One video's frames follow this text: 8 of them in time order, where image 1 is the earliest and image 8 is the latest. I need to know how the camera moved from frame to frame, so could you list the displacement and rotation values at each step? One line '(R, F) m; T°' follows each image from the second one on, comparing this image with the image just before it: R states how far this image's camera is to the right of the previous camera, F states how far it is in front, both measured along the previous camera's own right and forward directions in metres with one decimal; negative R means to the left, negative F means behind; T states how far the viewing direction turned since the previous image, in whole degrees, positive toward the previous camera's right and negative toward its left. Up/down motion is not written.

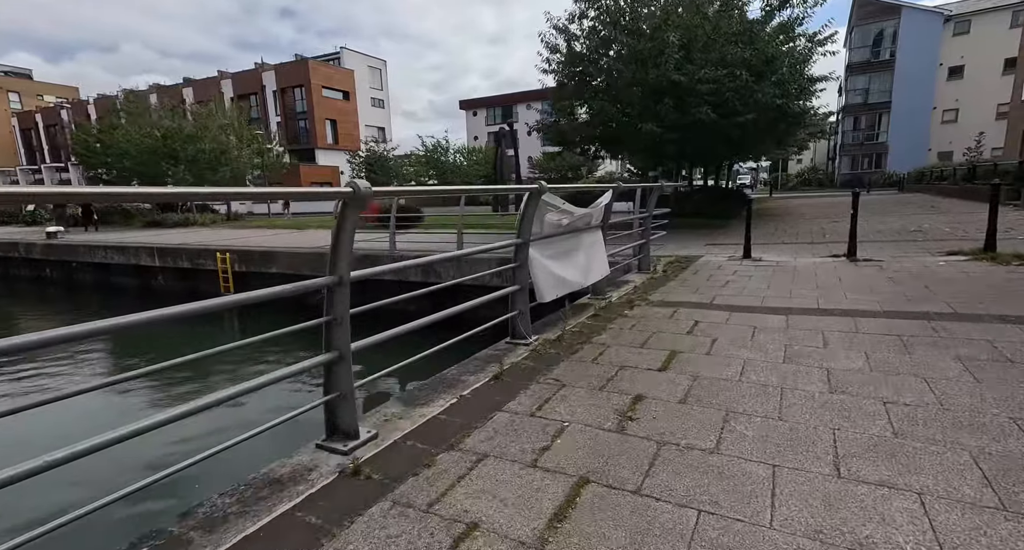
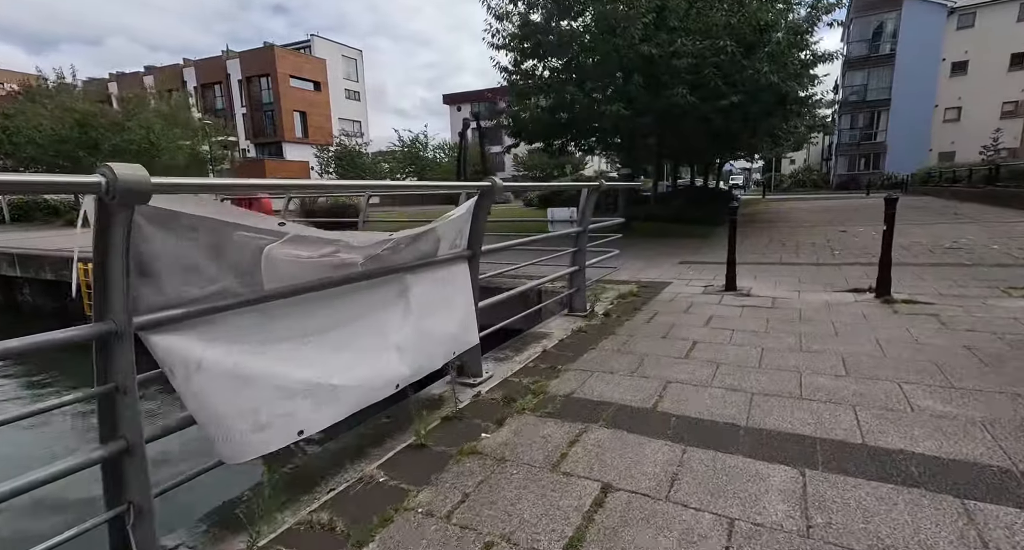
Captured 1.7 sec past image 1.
(+1.0, +2.4) m; +1°
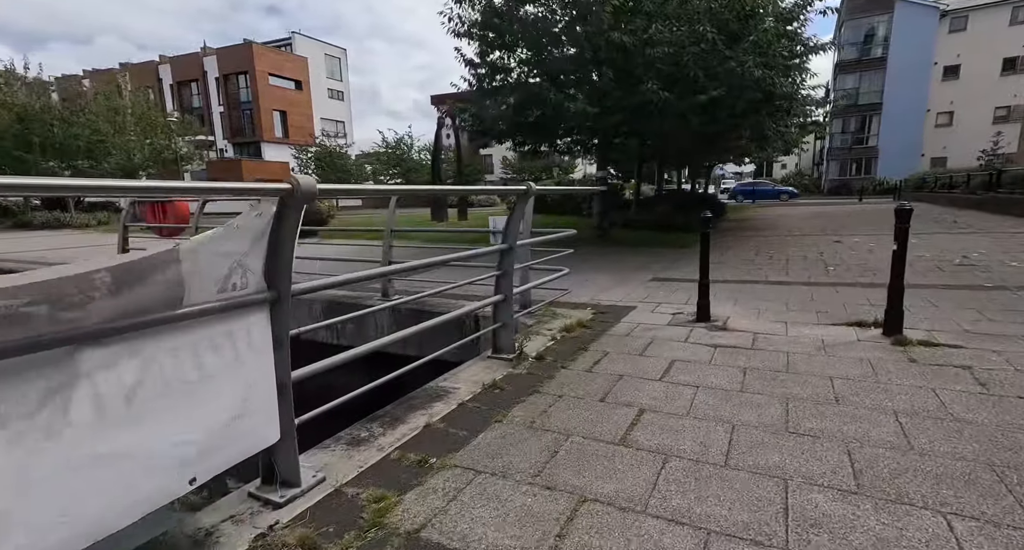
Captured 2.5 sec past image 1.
(+0.6, +1.1) m; +1°
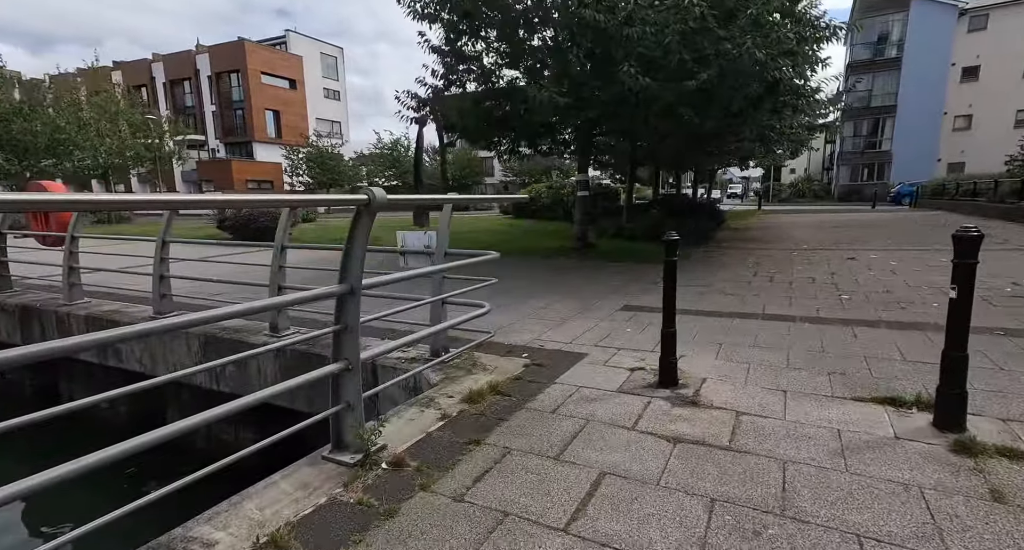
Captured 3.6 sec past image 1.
(+0.7, +1.4) m; -1°
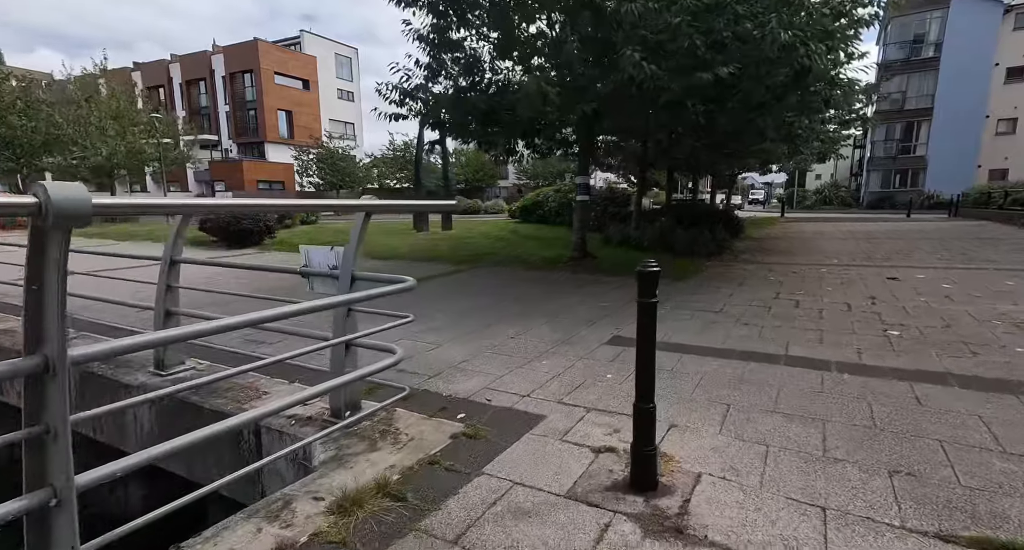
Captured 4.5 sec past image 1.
(+0.5, +1.1) m; -2°
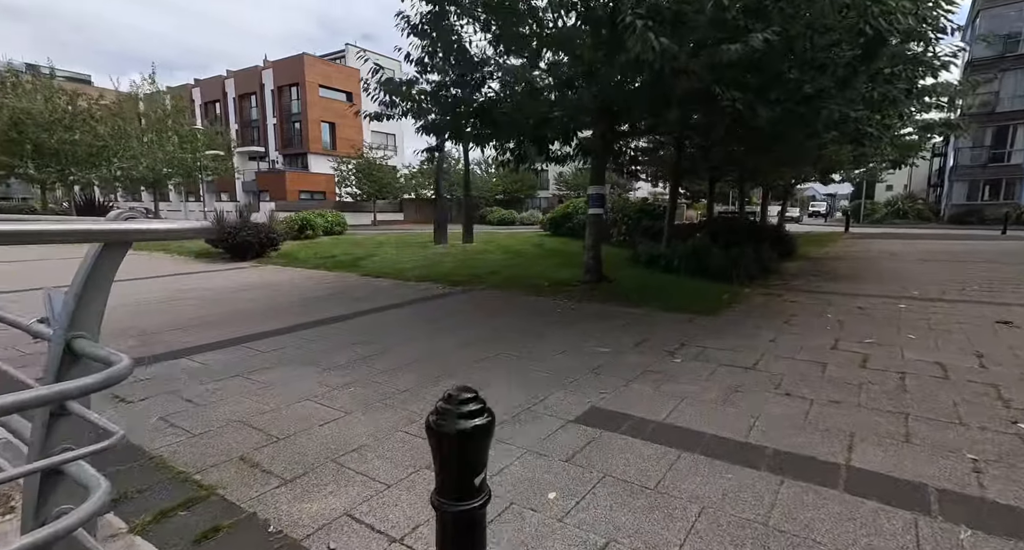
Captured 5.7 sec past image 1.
(+0.7, +1.4) m; -5°
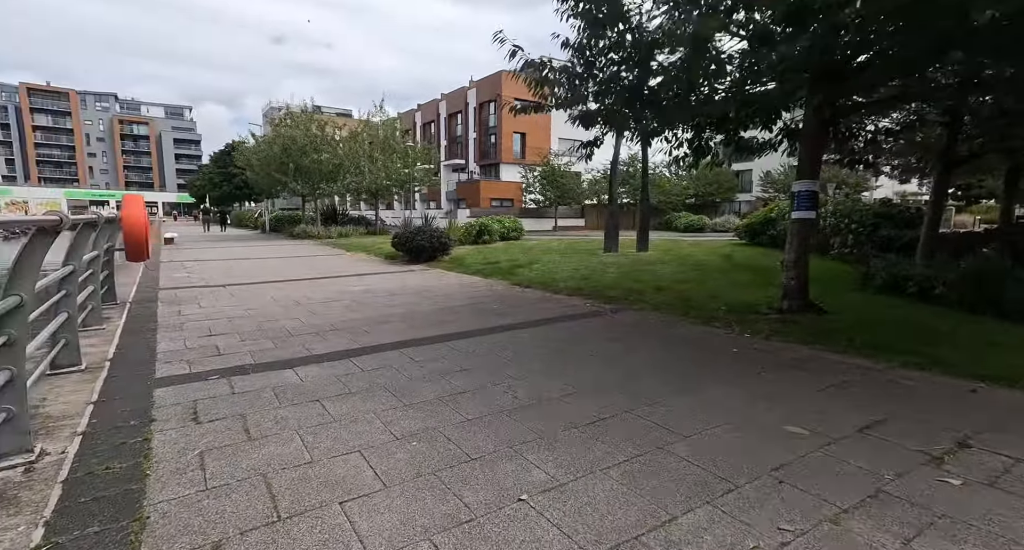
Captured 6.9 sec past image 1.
(+0.3, +1.3) m; -19°
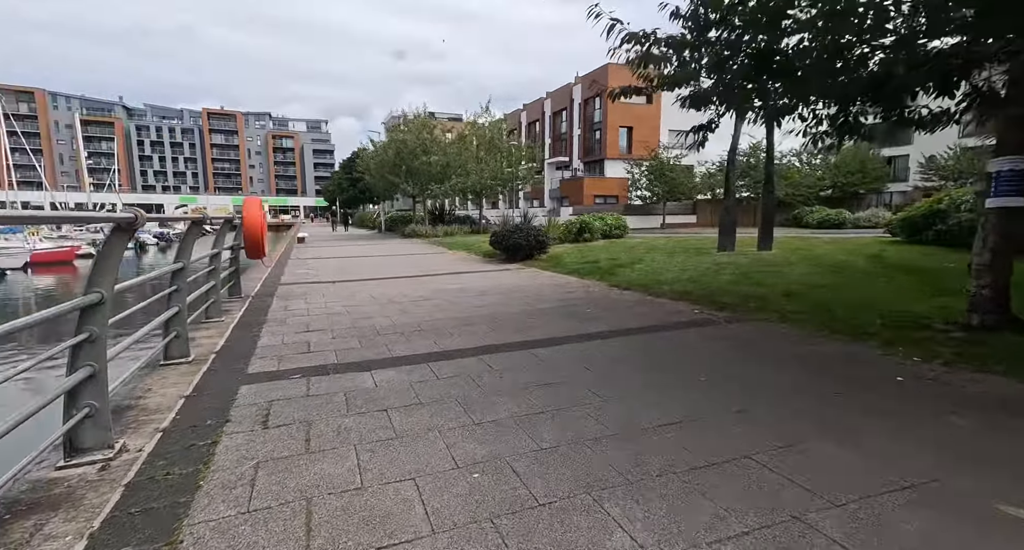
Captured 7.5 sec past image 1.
(+0.1, +0.5) m; -11°
